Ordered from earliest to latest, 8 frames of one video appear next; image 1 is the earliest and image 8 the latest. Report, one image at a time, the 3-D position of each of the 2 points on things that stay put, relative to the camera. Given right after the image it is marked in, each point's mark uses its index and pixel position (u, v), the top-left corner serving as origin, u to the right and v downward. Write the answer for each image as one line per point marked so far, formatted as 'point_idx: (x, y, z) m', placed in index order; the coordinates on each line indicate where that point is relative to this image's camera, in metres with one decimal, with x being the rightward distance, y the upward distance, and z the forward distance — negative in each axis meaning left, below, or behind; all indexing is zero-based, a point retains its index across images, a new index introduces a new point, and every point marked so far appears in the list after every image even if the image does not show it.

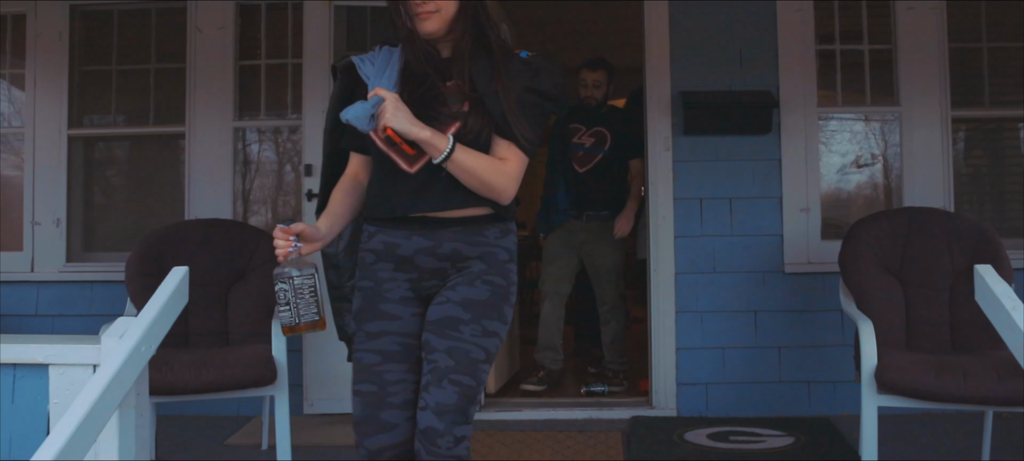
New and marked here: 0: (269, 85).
0: (-1.2, +0.7, +4.0) m
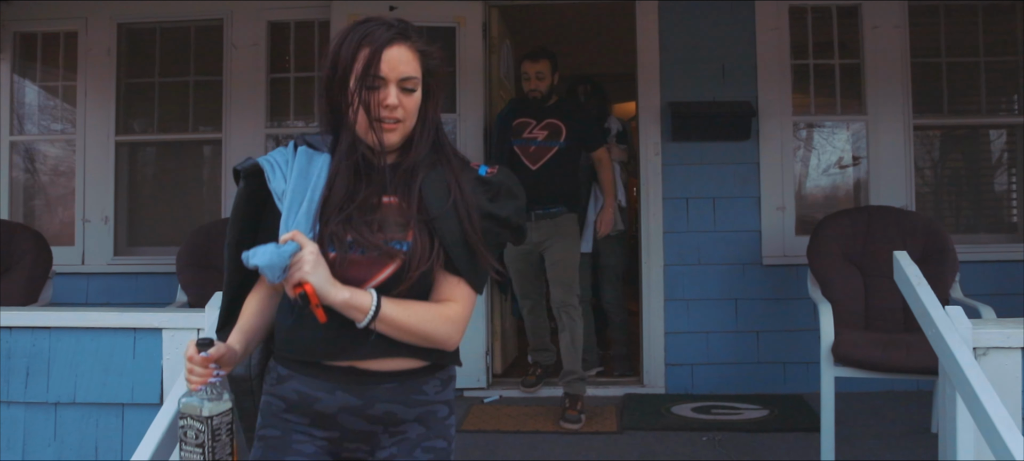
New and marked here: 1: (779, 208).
0: (-1.2, +0.7, +4.4) m
1: (+1.4, +0.1, +4.2) m
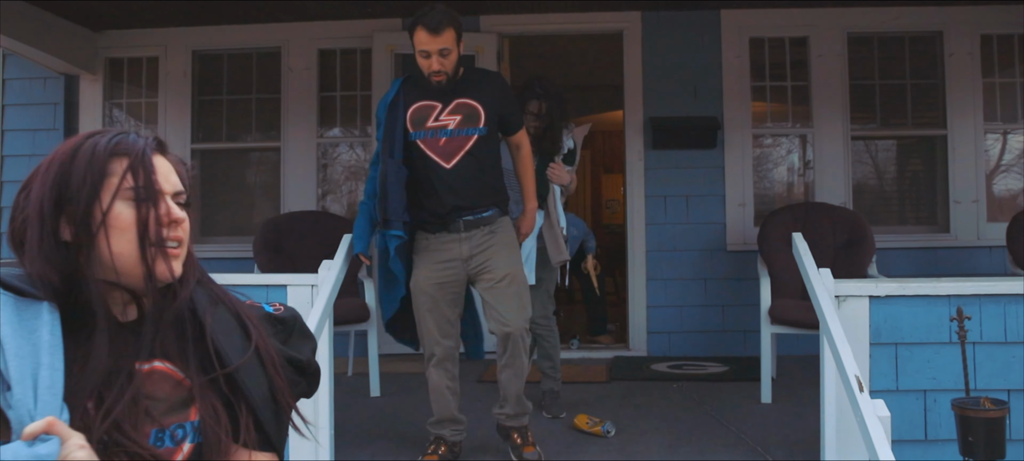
0: (-1.1, +0.8, +5.3) m
1: (+1.4, +0.2, +5.1) m
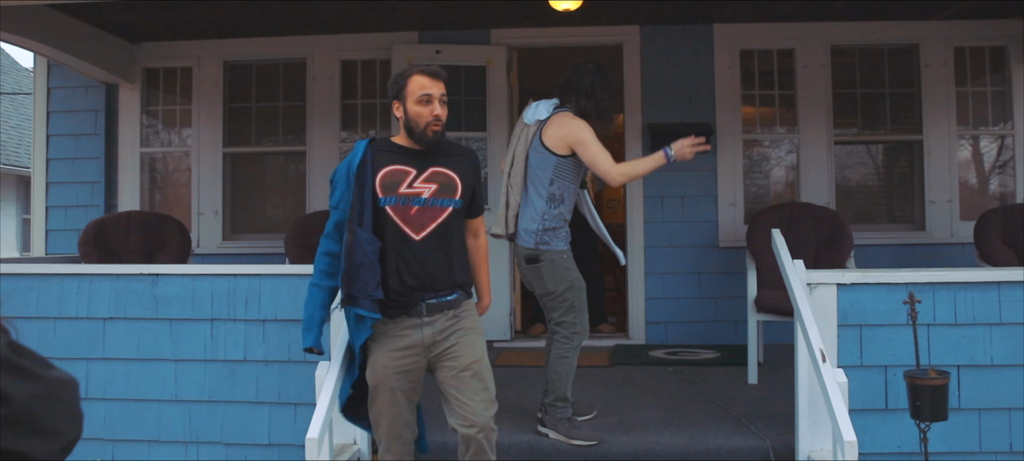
0: (-1.0, +0.8, +5.7) m
1: (+1.5, +0.2, +5.5) m
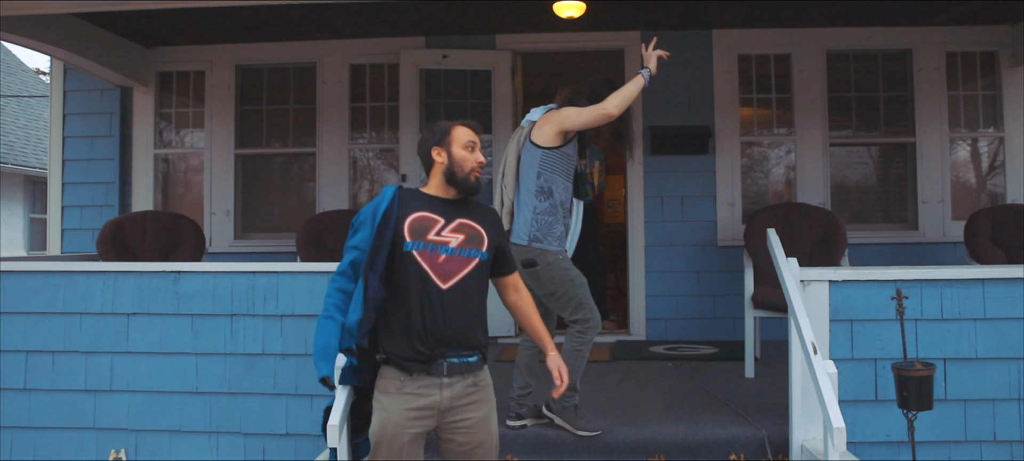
0: (-1.0, +0.8, +5.9) m
1: (+1.5, +0.2, +5.6) m
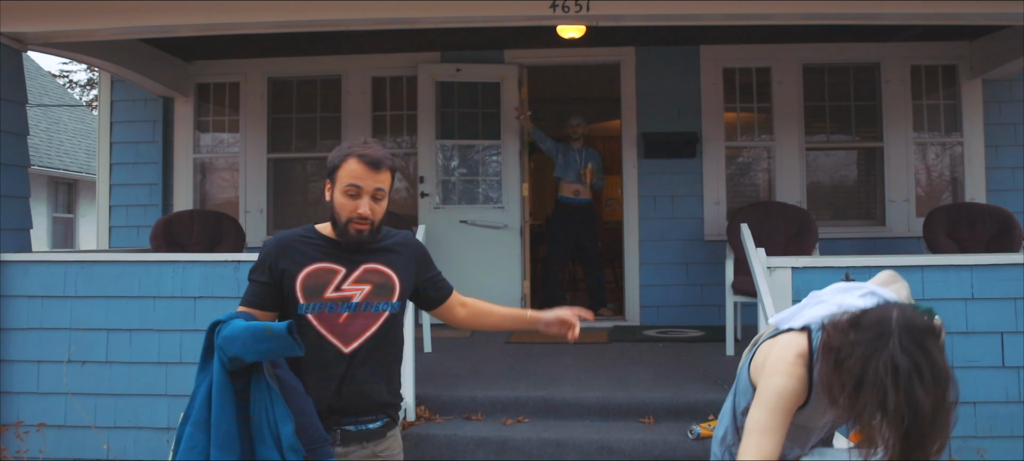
0: (-1.0, +0.8, +6.5) m
1: (+1.6, +0.2, +6.2) m
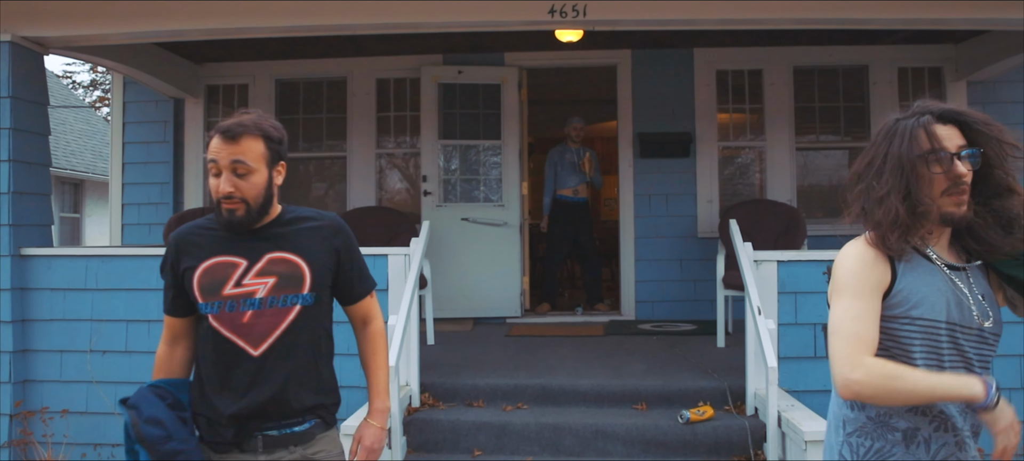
0: (-1.0, +0.9, +6.7) m
1: (+1.6, +0.2, +6.5) m
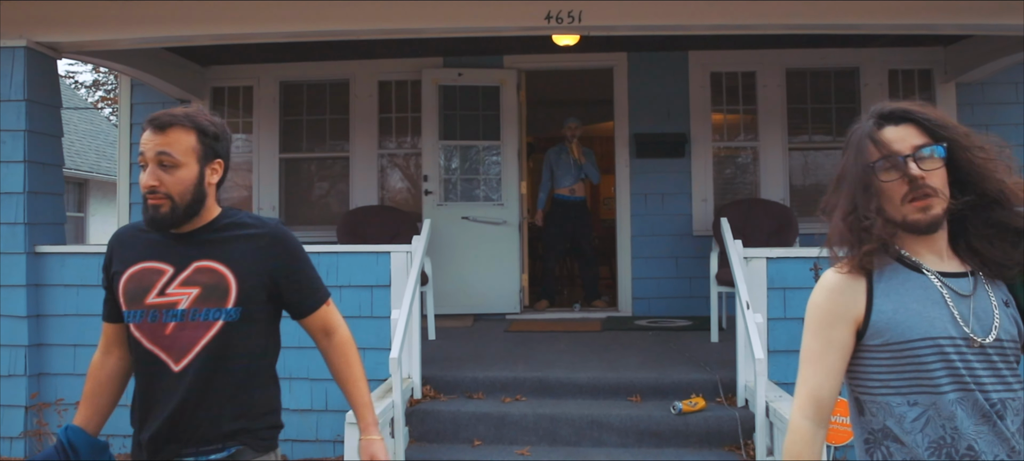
0: (-1.0, +0.9, +6.8) m
1: (+1.6, +0.2, +6.6) m
